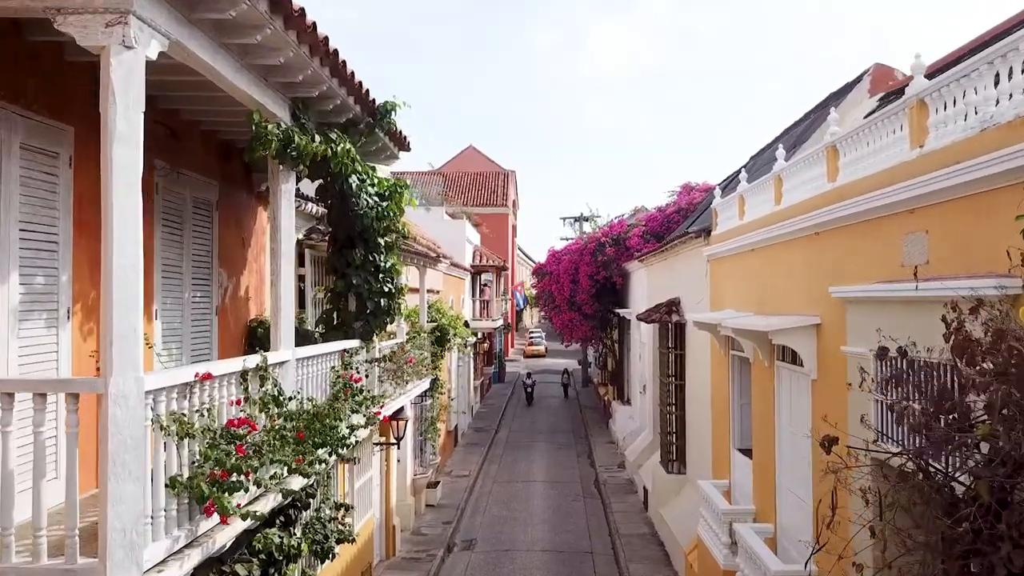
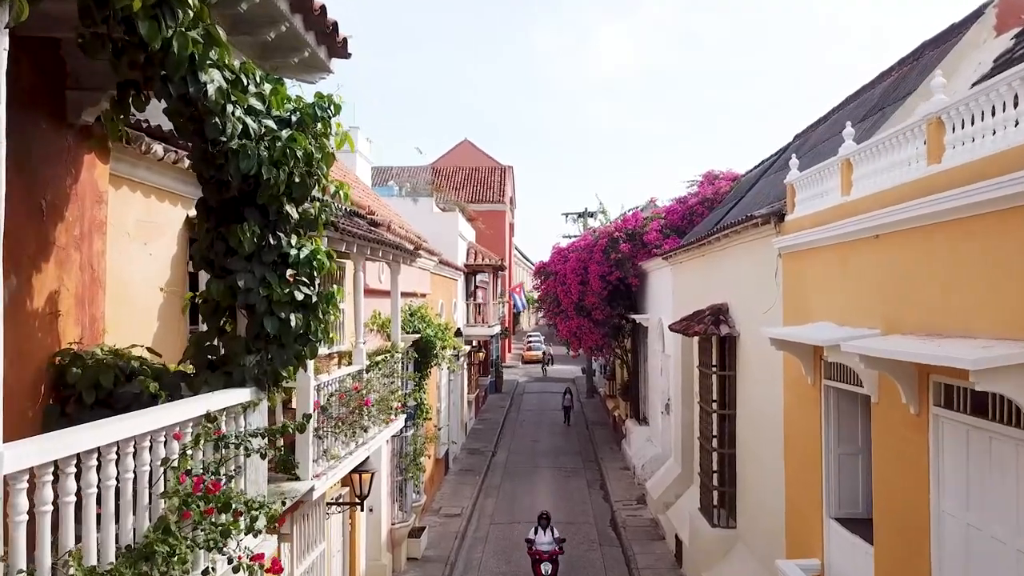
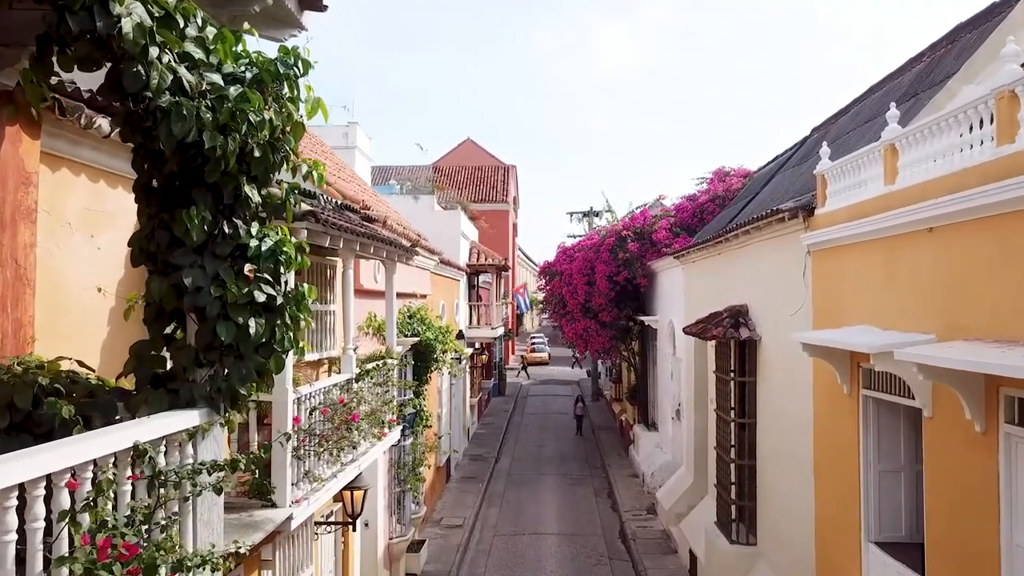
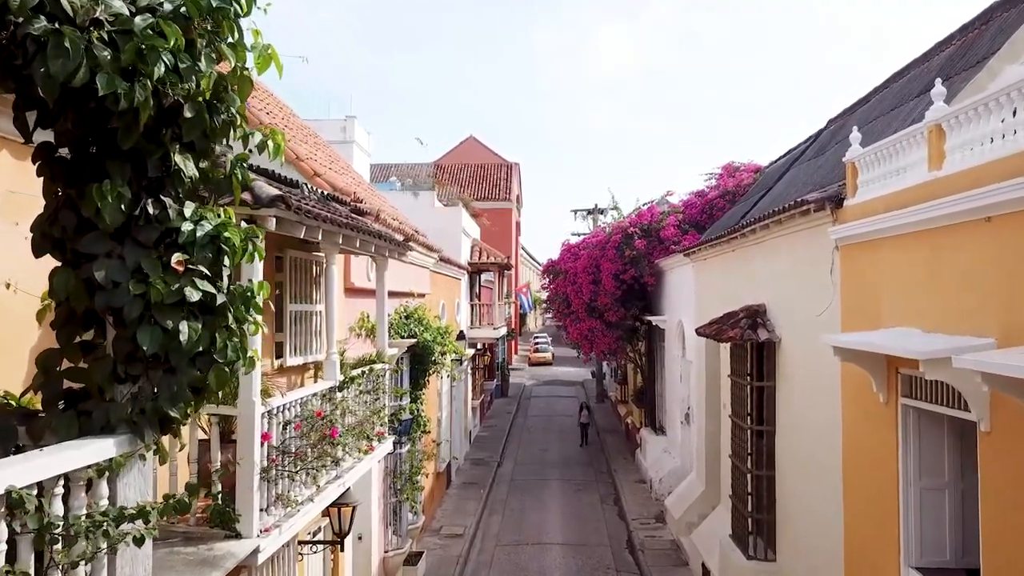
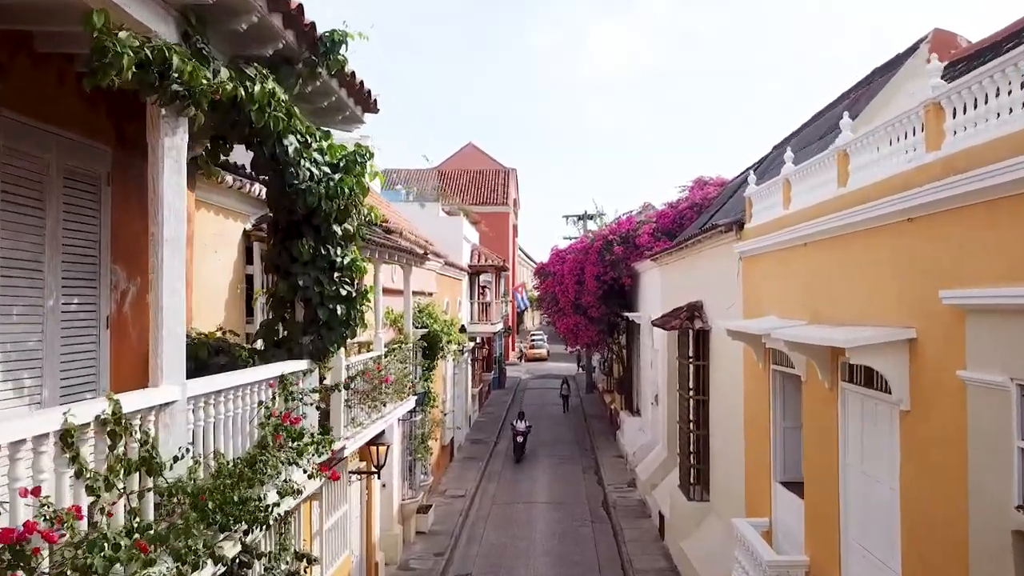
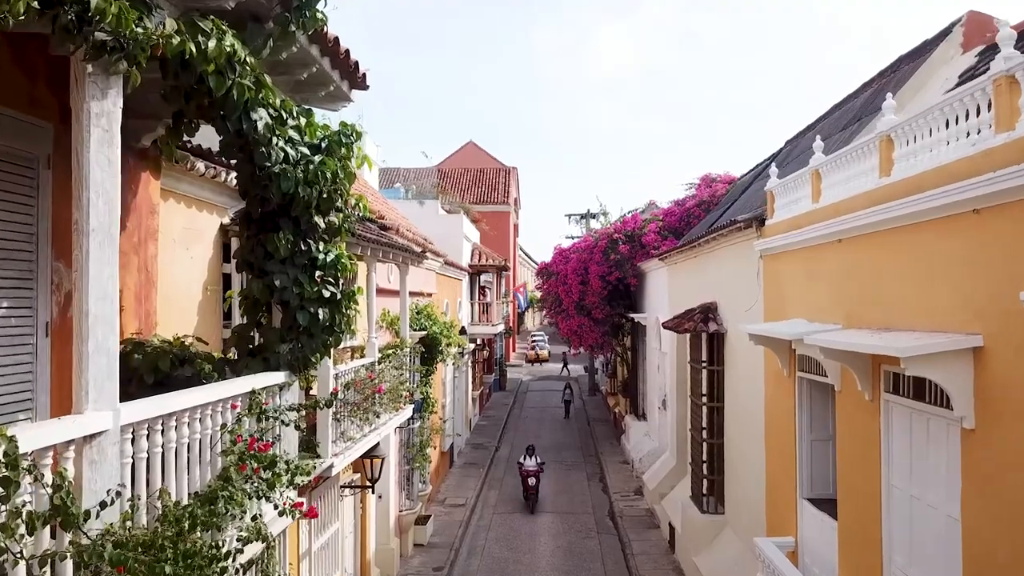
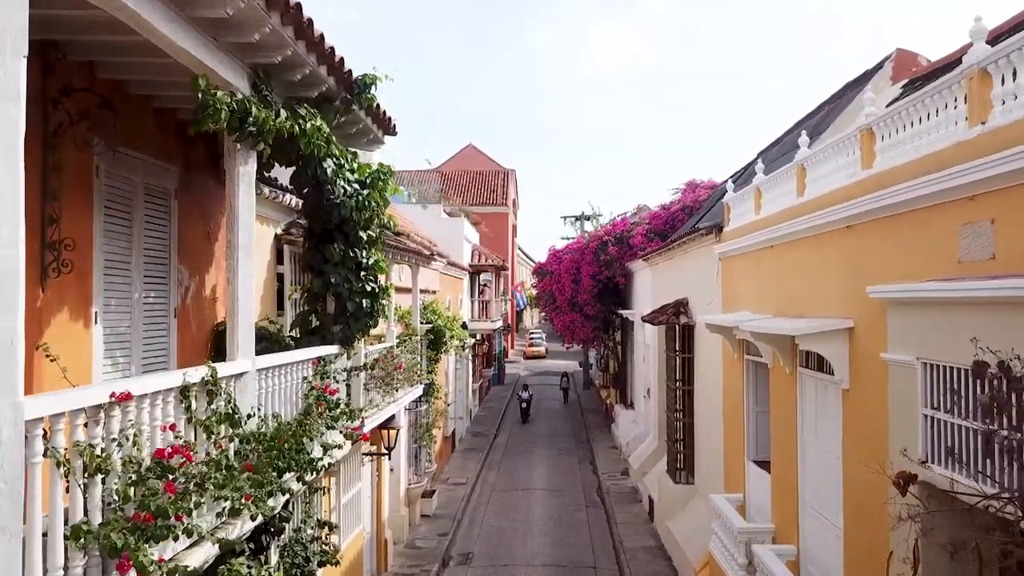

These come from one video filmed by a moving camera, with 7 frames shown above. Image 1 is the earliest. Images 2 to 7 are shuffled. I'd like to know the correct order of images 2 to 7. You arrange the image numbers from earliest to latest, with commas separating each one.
7, 5, 6, 2, 3, 4
